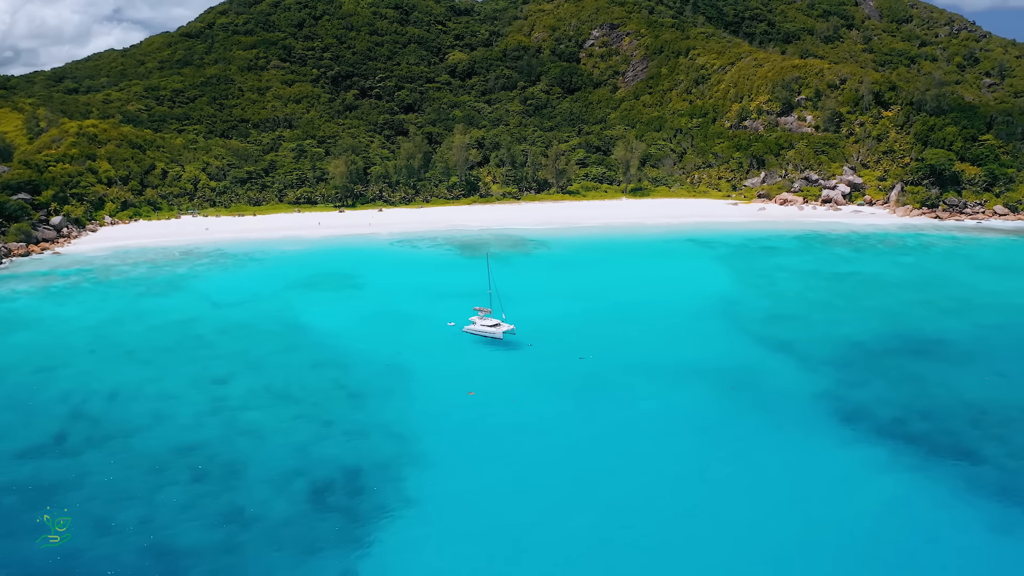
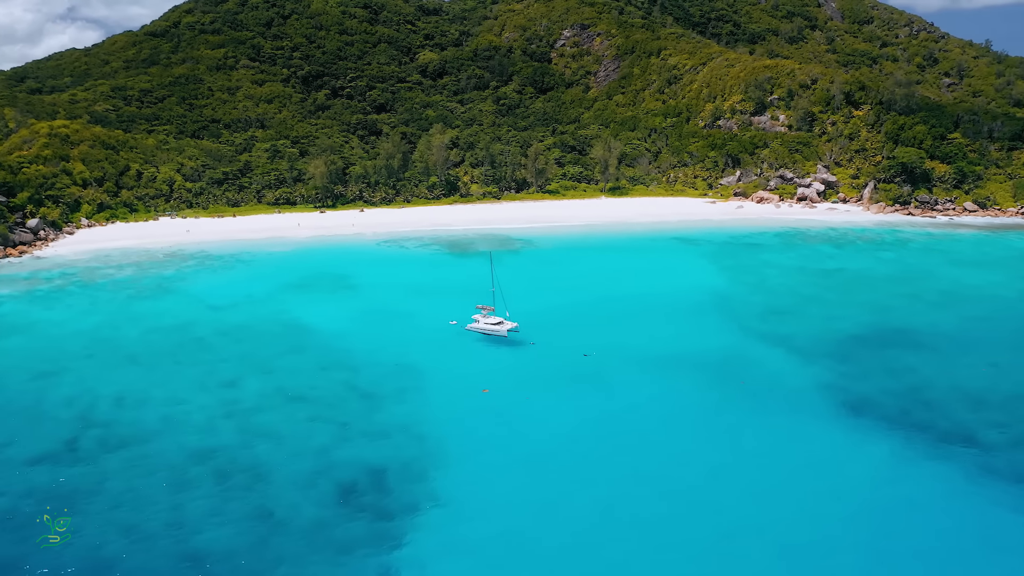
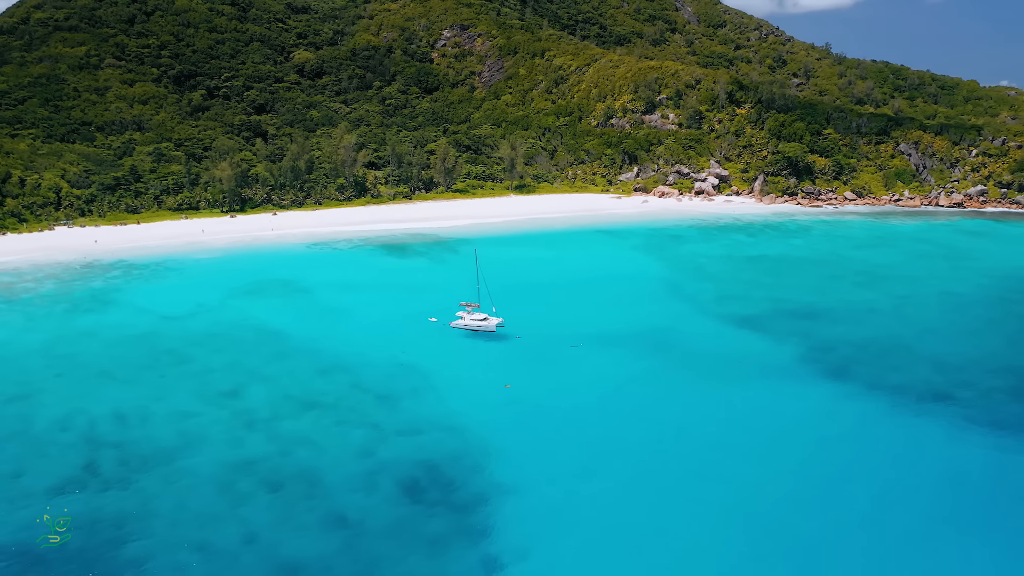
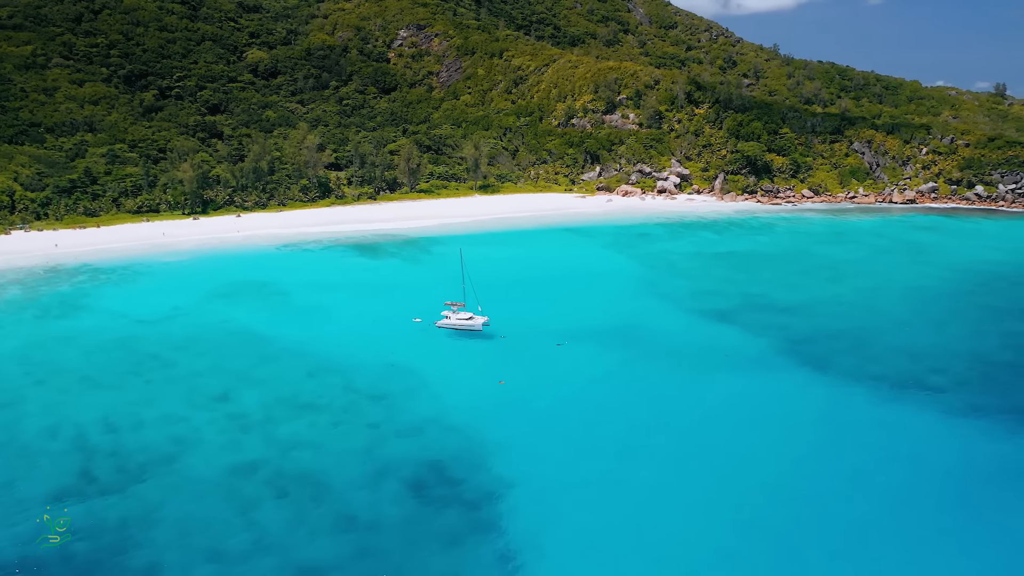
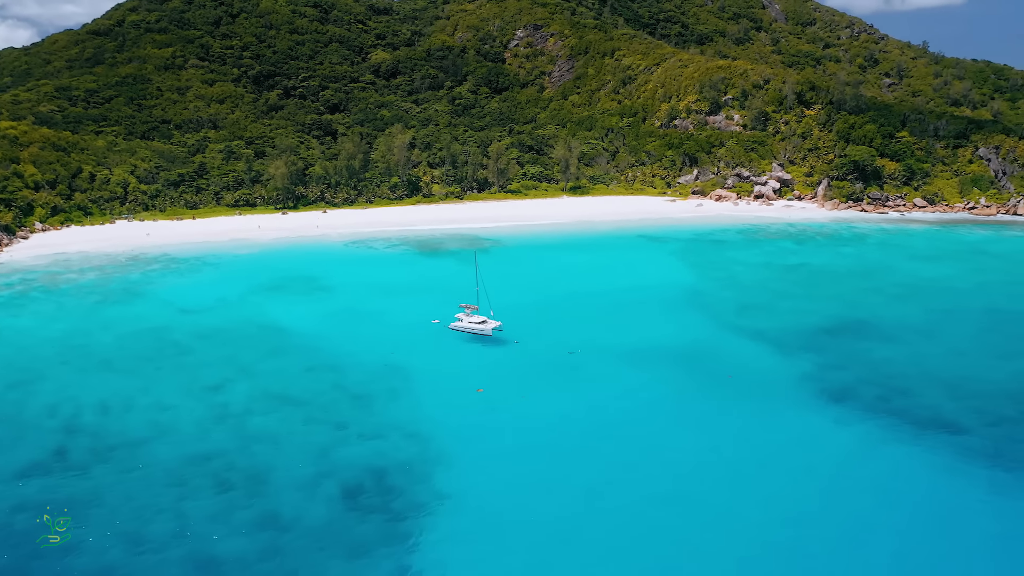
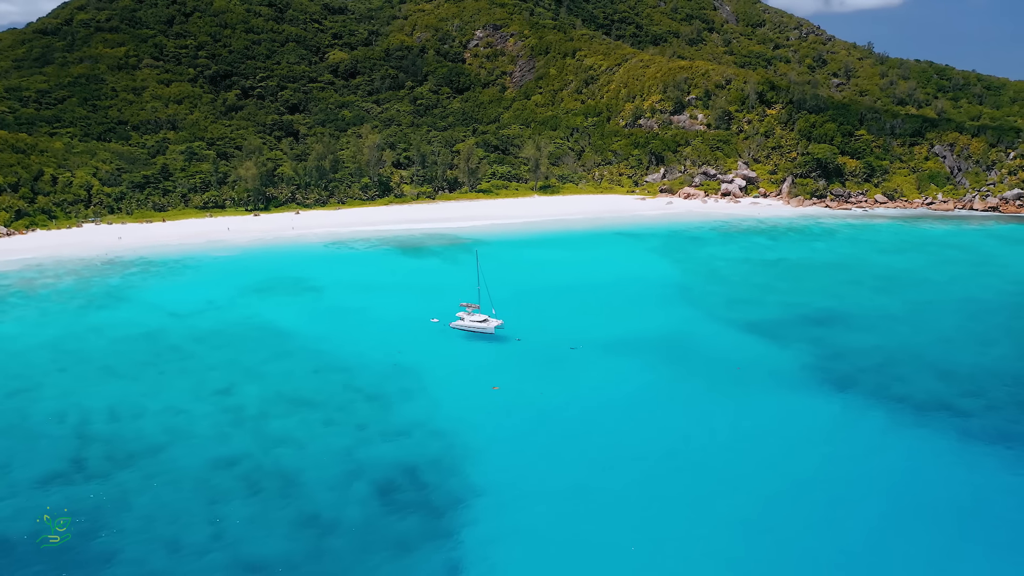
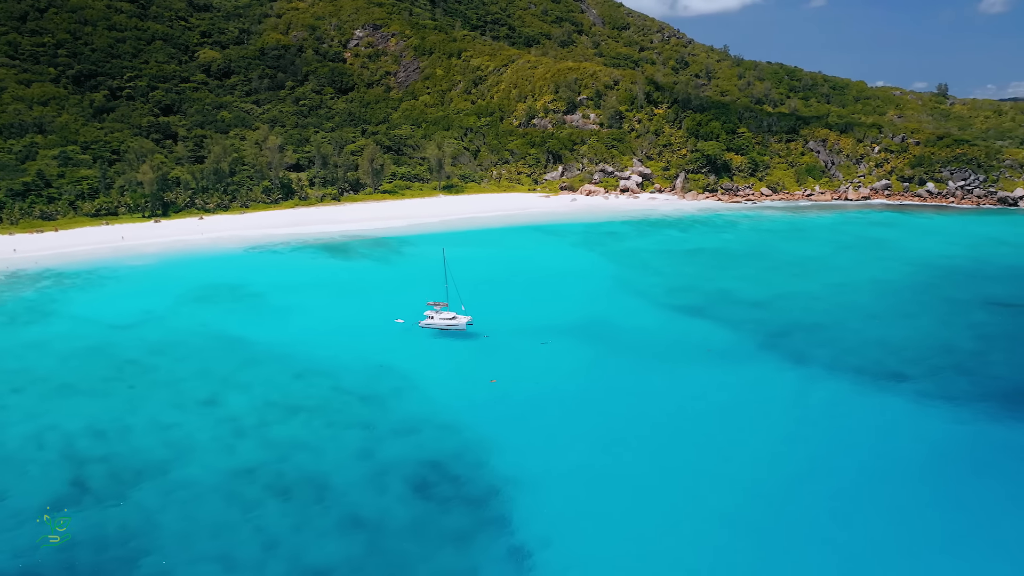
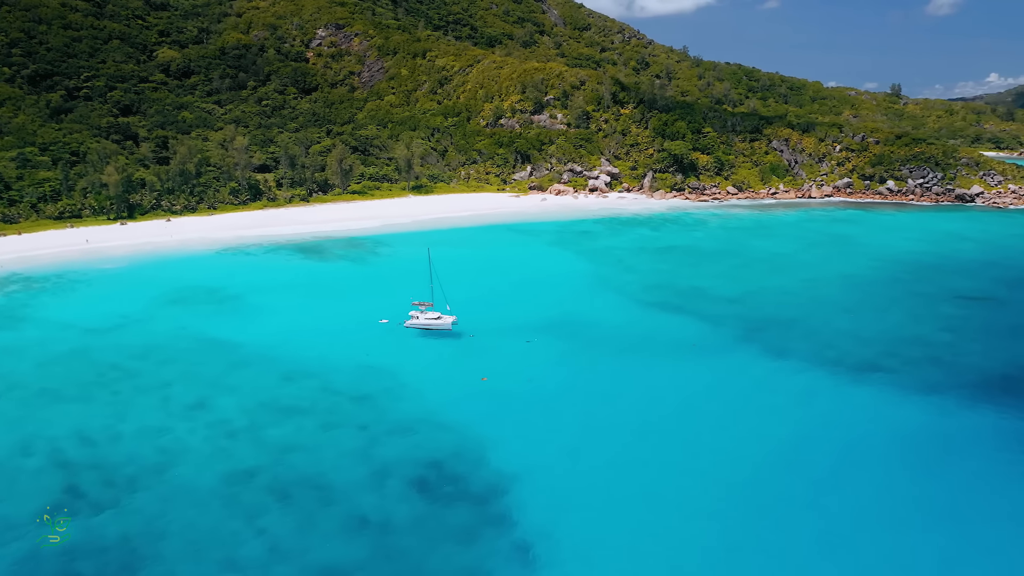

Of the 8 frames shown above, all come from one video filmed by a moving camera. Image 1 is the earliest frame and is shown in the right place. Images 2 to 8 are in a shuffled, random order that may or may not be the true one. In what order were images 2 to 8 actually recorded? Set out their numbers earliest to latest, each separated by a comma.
2, 5, 6, 3, 4, 7, 8
